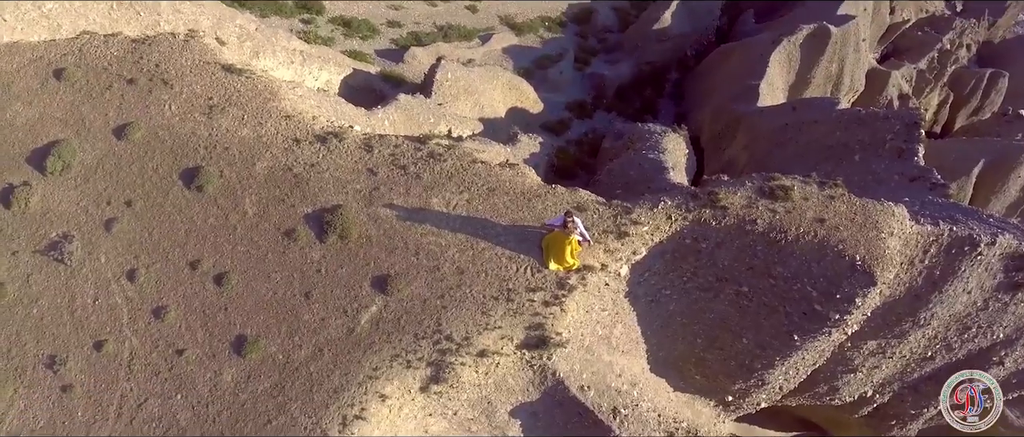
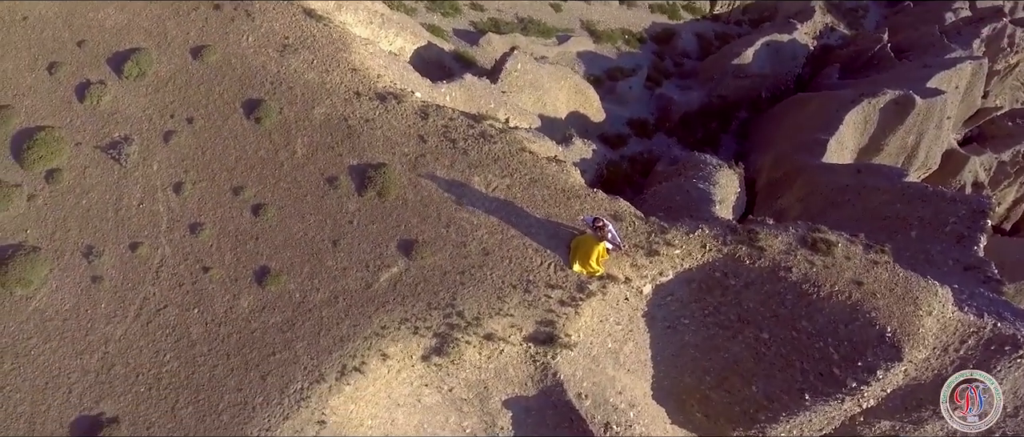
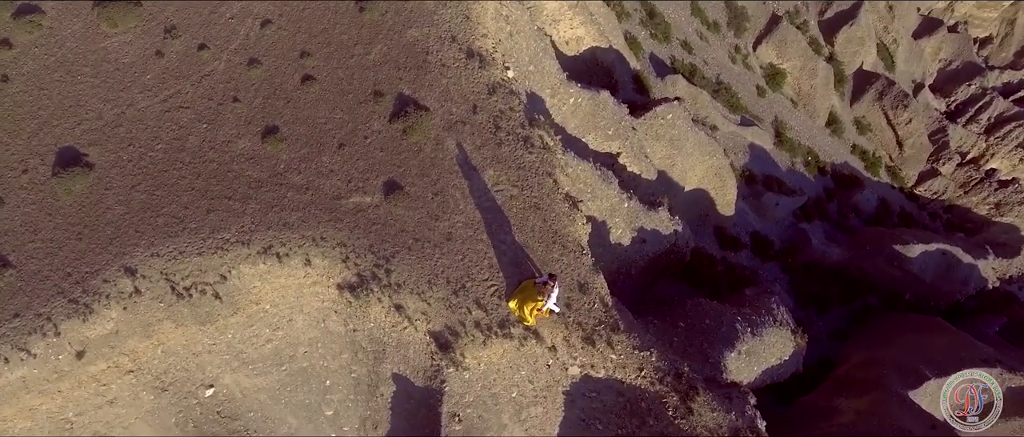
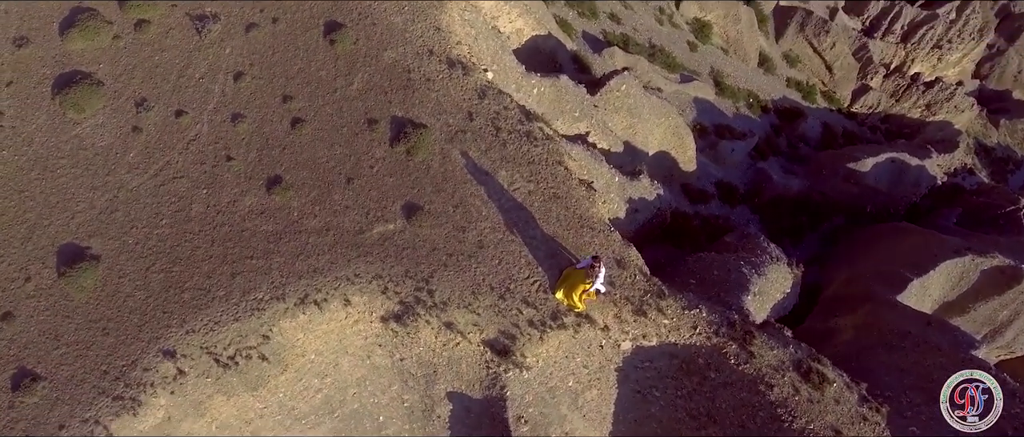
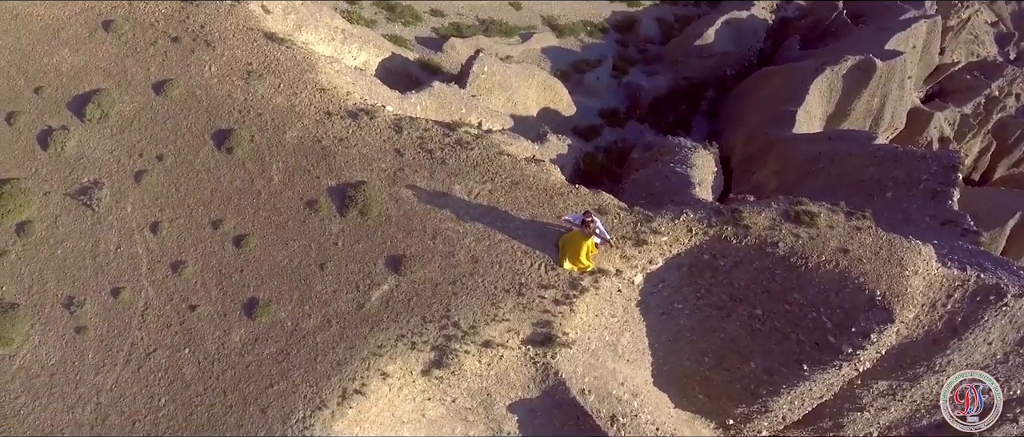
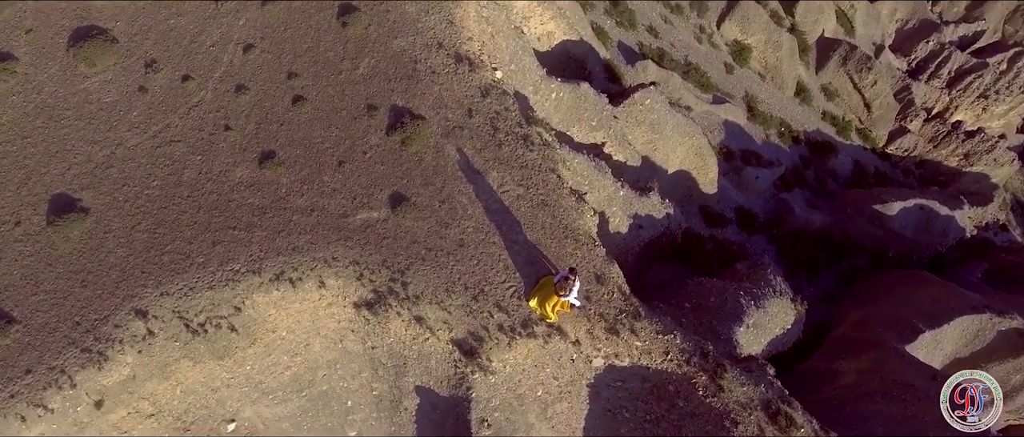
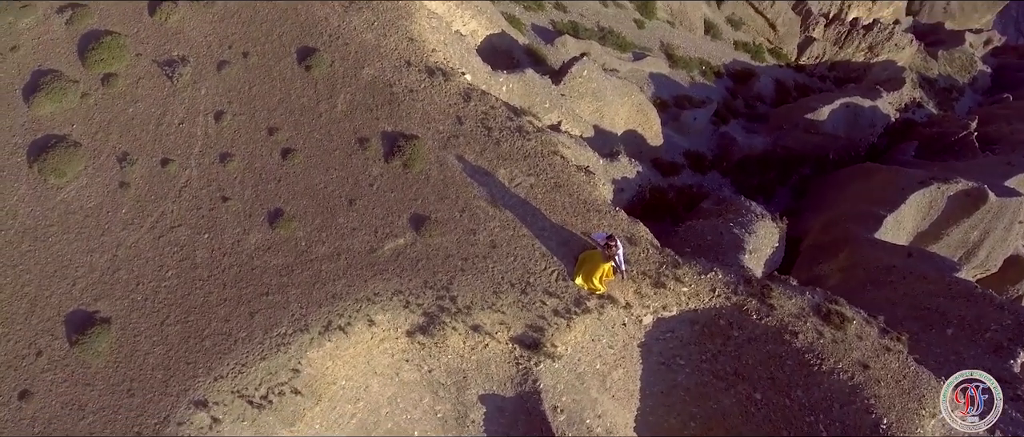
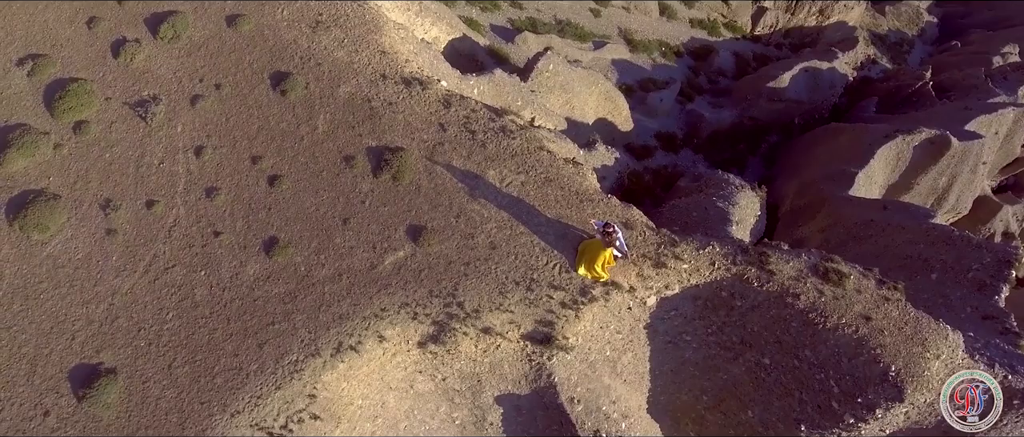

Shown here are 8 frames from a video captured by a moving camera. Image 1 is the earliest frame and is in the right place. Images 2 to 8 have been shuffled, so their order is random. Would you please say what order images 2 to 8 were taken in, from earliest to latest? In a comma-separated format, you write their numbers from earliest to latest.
5, 2, 8, 7, 4, 6, 3
